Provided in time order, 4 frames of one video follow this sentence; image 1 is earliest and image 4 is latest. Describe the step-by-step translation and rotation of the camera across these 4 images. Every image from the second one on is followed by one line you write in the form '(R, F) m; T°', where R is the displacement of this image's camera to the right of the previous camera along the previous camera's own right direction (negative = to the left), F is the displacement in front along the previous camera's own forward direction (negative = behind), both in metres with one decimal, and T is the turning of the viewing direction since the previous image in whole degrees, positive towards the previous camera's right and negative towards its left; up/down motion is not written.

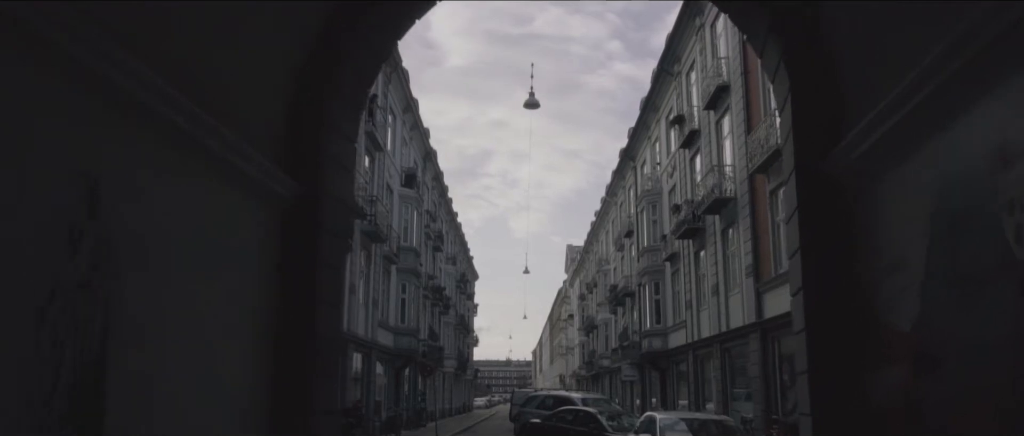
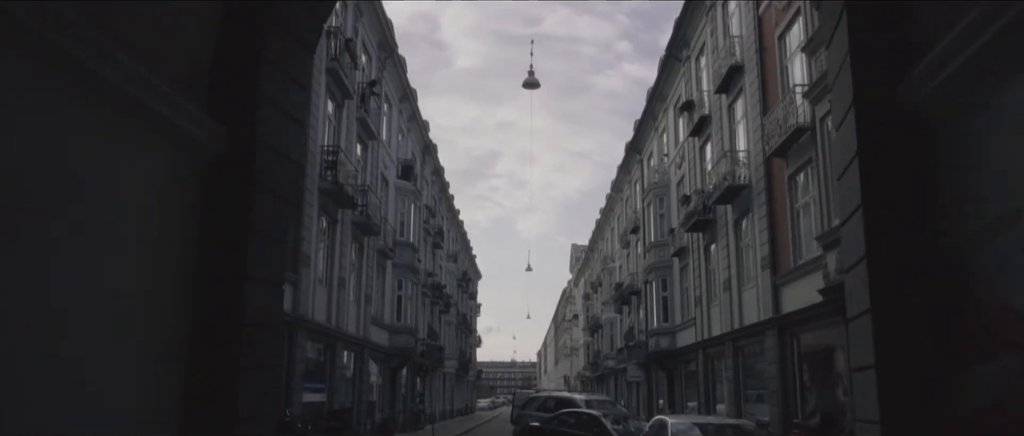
(+0.2, +1.5) m; 0°
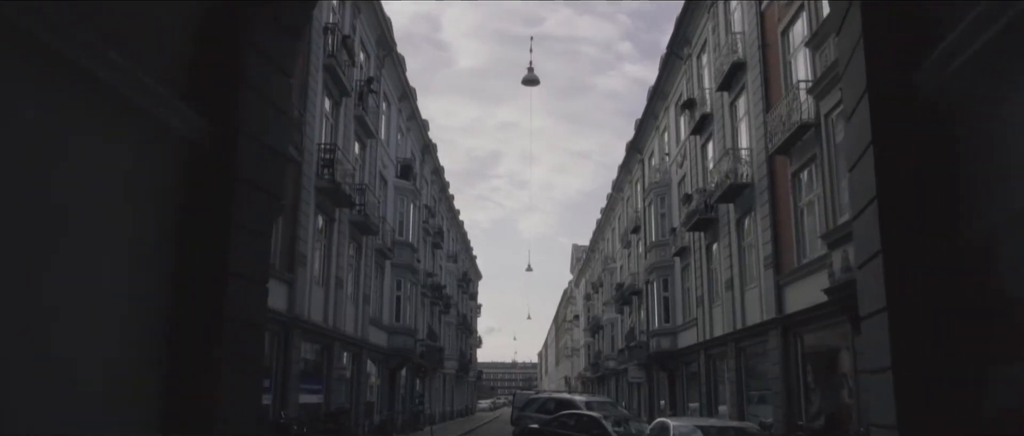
(0.0, +0.3) m; 0°
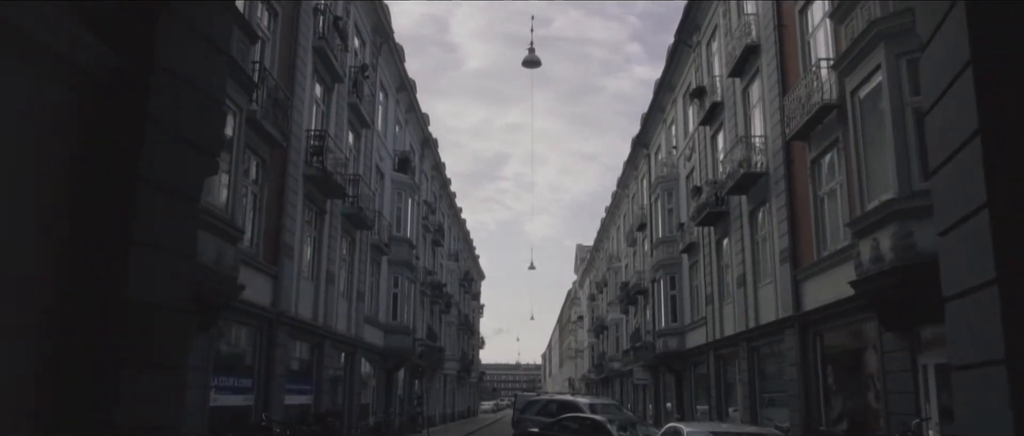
(+0.1, +1.2) m; 0°
